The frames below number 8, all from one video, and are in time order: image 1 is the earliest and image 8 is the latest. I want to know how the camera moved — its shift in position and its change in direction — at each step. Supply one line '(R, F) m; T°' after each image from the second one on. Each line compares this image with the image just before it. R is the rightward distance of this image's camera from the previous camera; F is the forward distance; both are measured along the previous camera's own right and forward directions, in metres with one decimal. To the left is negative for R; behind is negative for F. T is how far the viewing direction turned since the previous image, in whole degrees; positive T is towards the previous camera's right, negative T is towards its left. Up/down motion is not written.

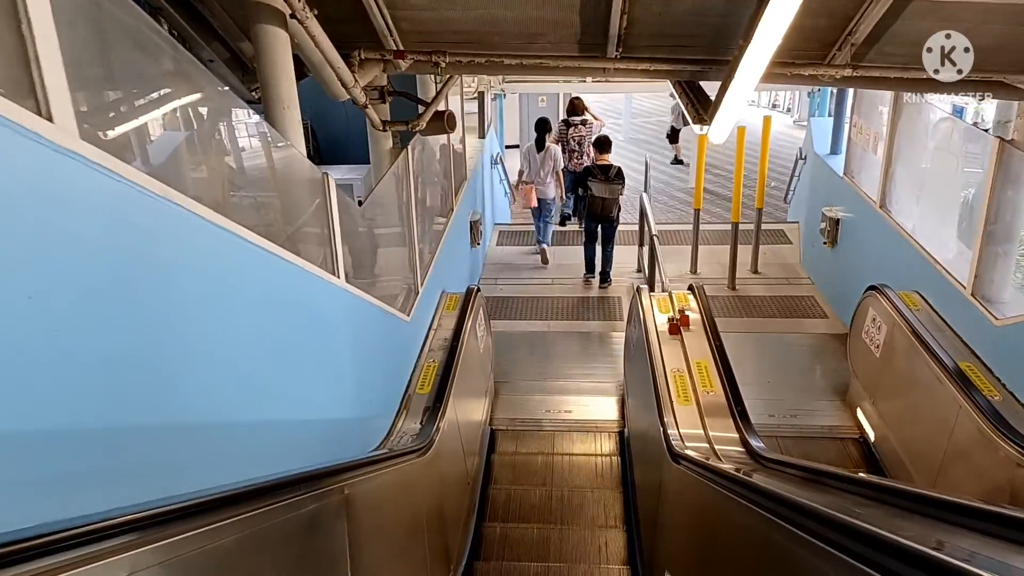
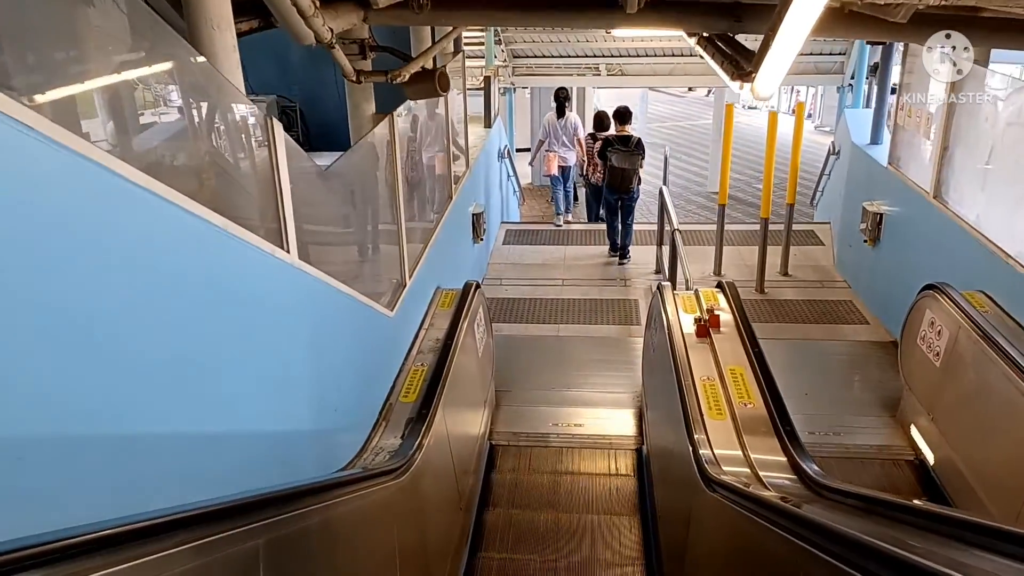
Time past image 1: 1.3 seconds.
(0.0, +0.6) m; -1°
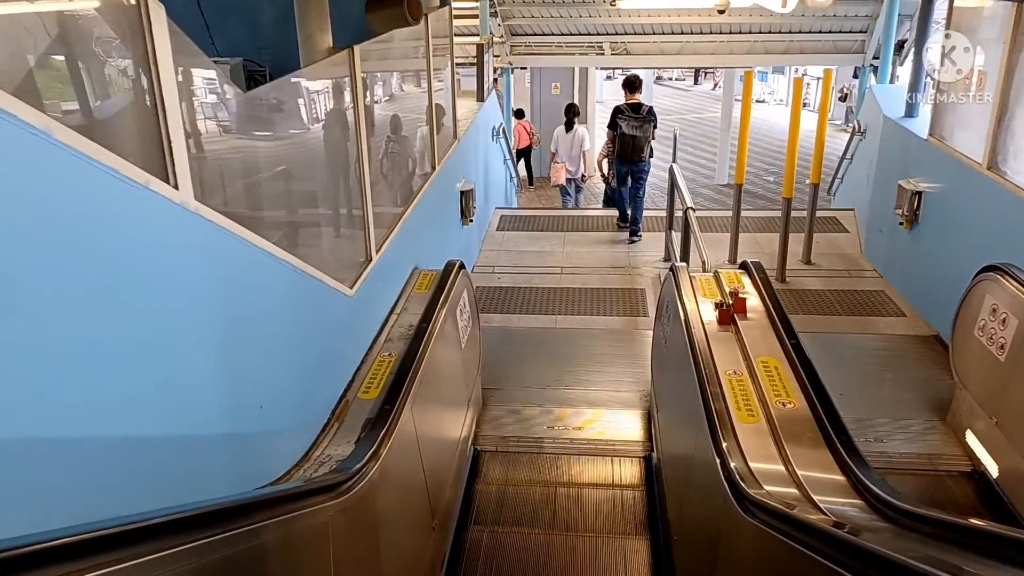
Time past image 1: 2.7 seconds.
(+0.1, +0.6) m; 0°
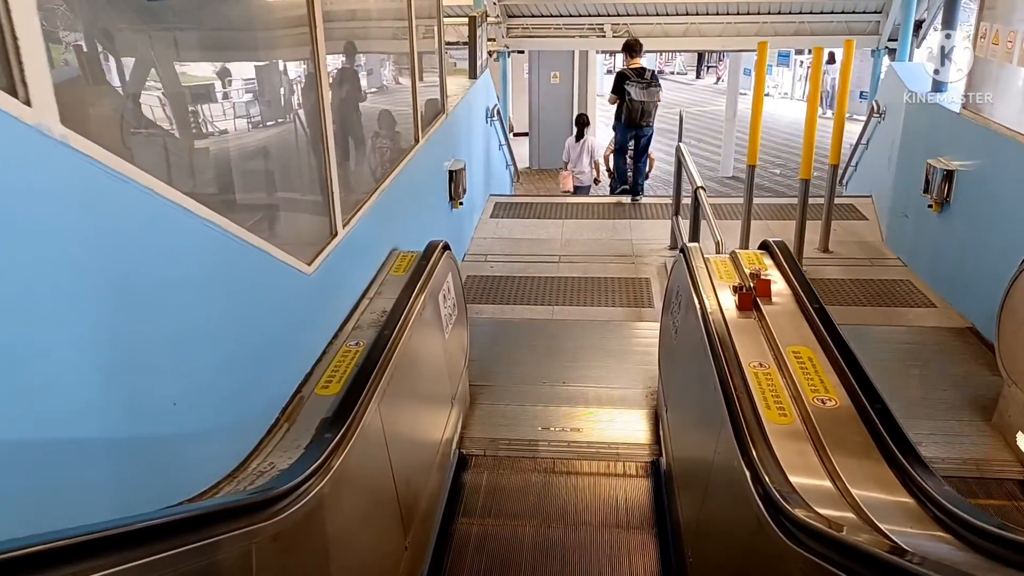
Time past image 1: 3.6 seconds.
(0.0, +0.4) m; 0°
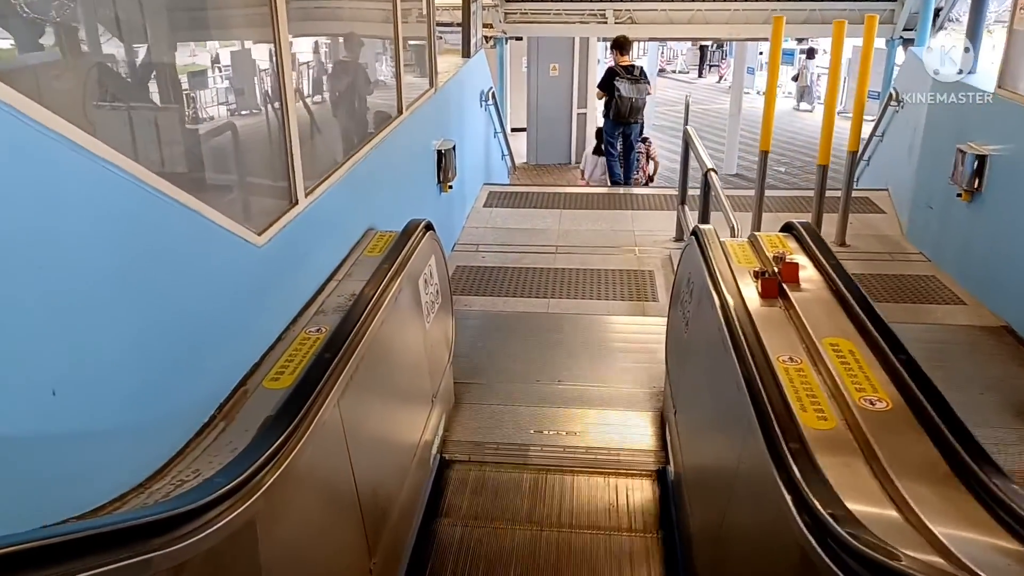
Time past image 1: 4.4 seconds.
(0.0, +0.3) m; 0°
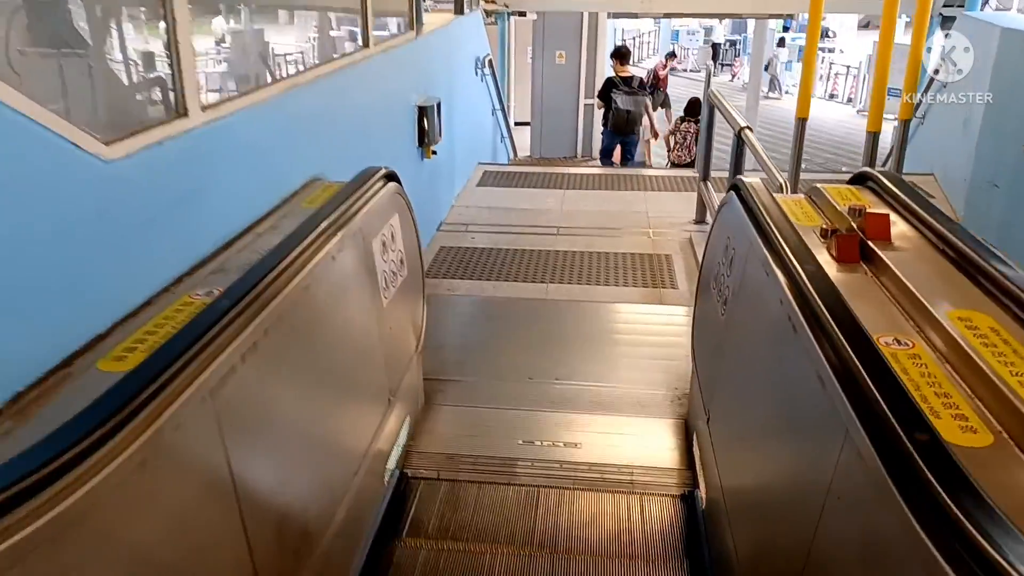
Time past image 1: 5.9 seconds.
(+0.1, +0.6) m; 0°
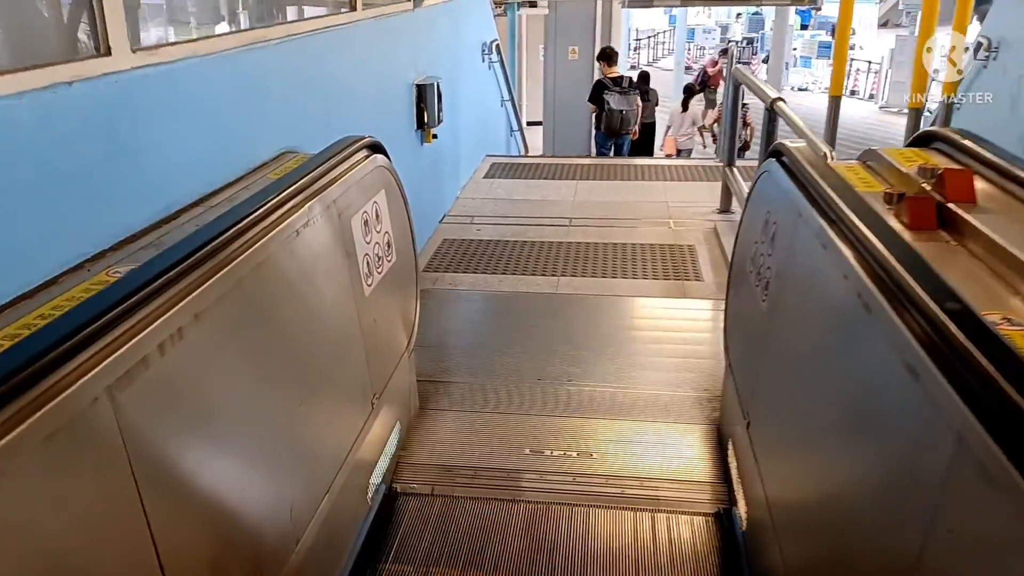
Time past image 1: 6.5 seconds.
(0.0, +0.3) m; -1°
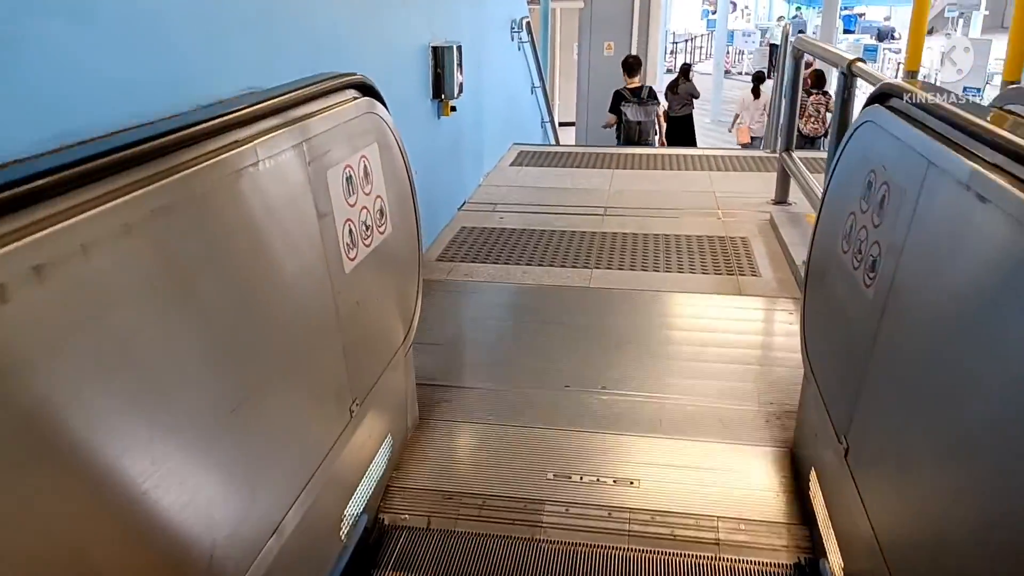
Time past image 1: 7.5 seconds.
(0.0, +0.4) m; -2°
